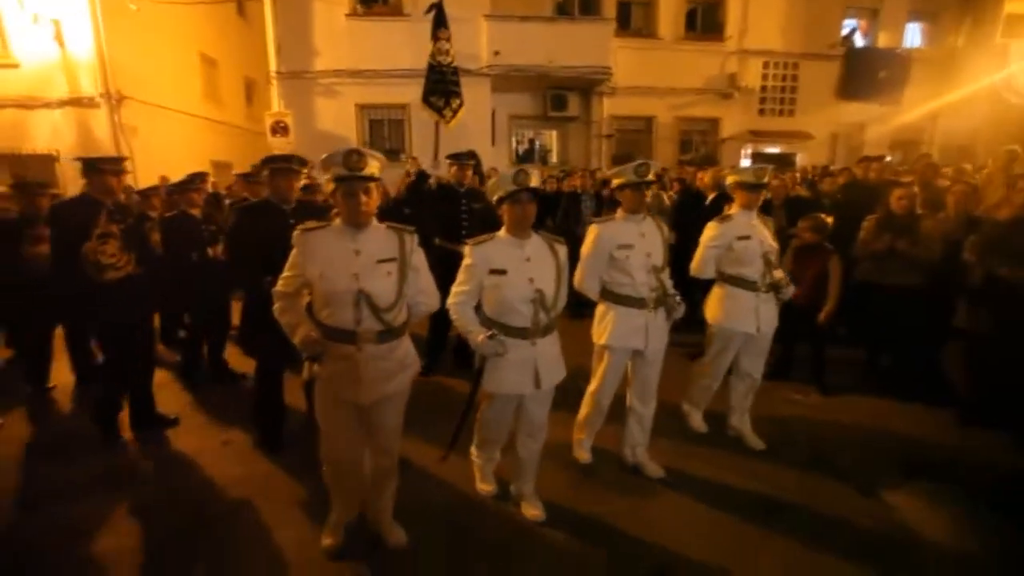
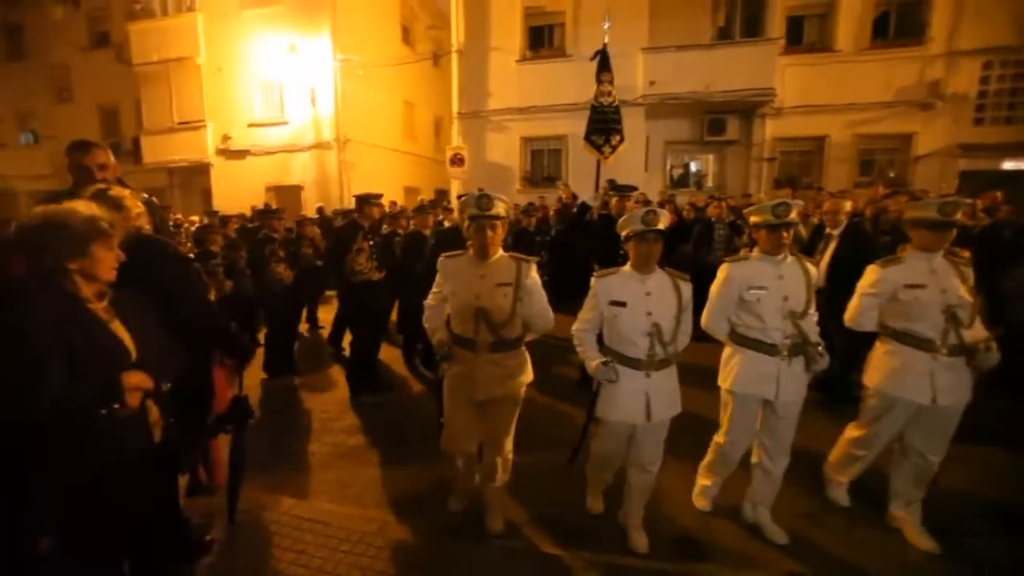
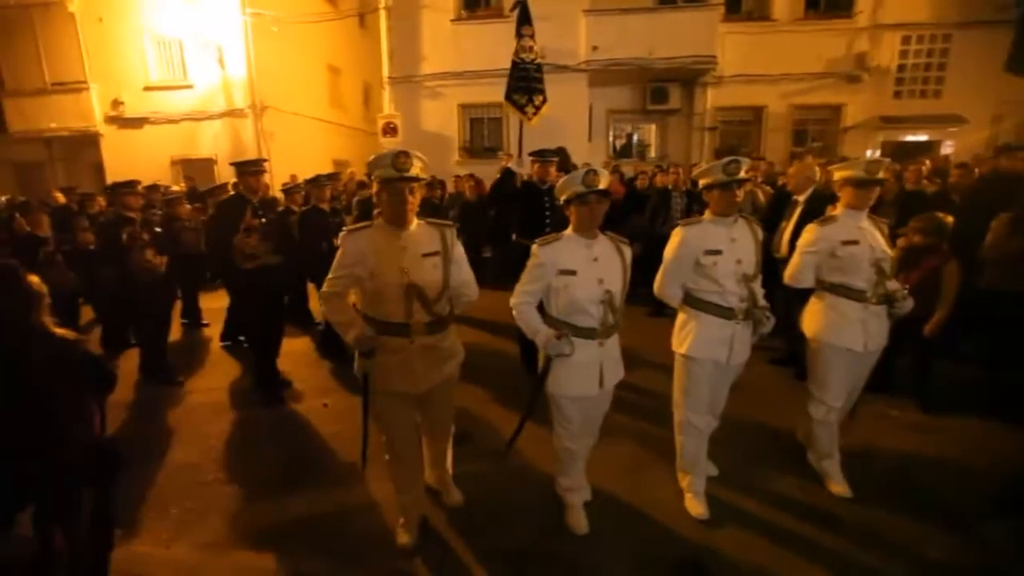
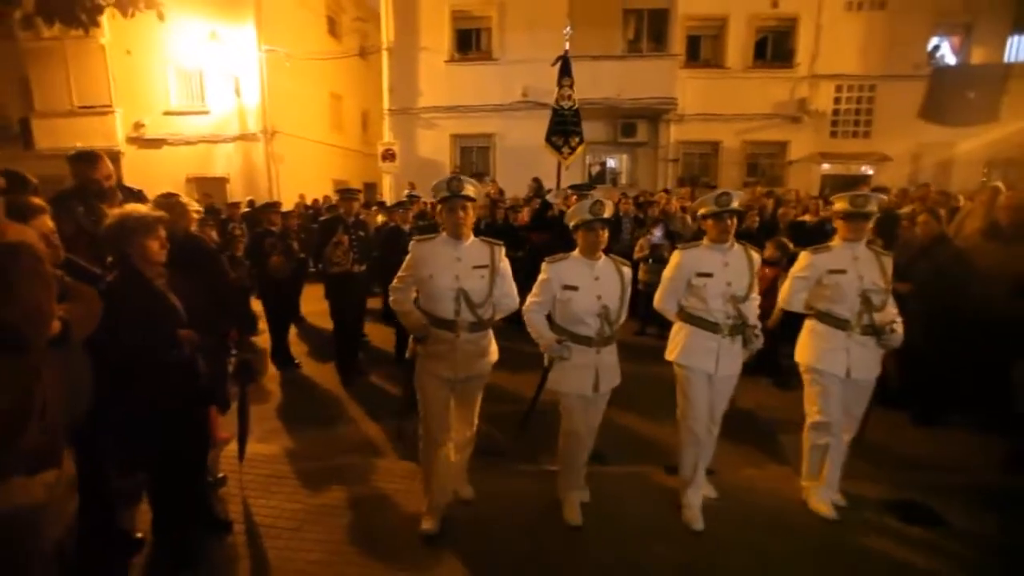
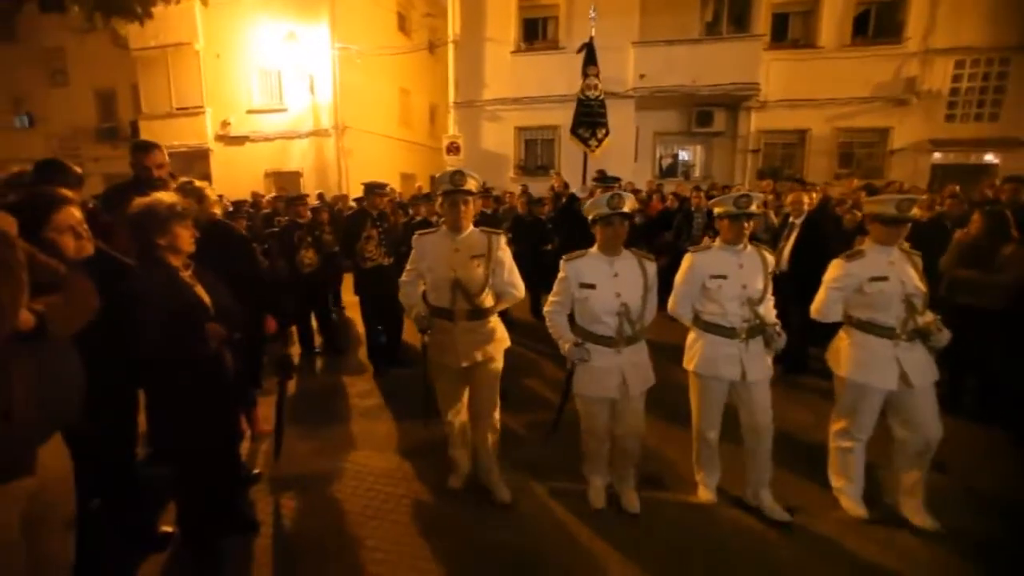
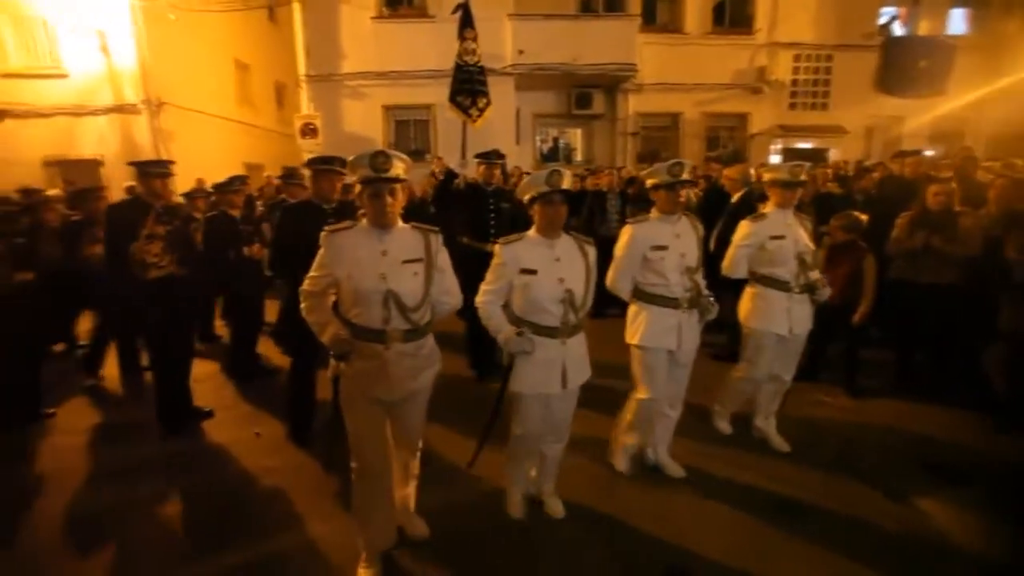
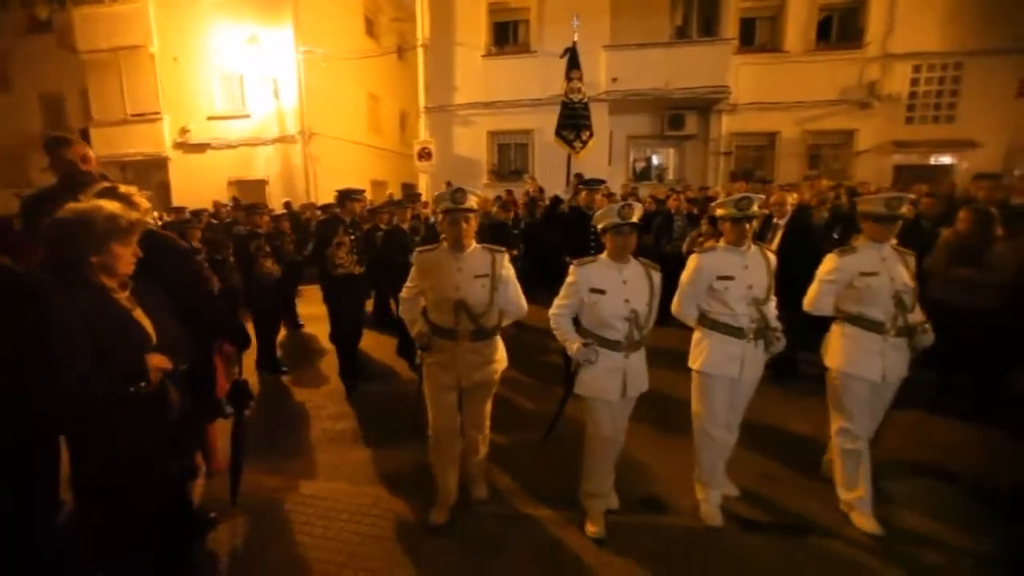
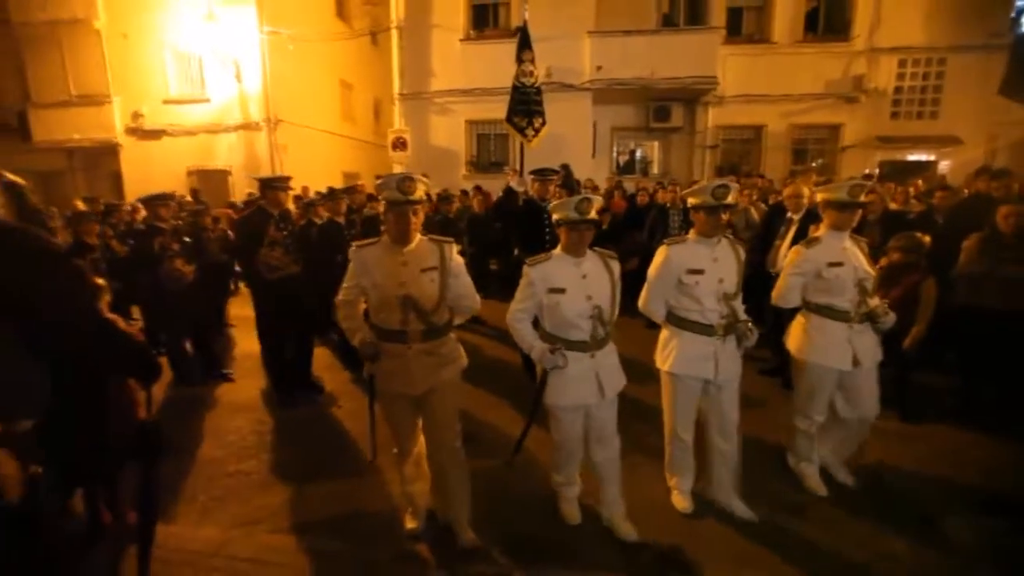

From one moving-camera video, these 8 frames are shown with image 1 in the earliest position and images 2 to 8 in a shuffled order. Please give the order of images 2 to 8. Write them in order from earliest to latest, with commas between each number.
6, 3, 8, 2, 7, 5, 4
